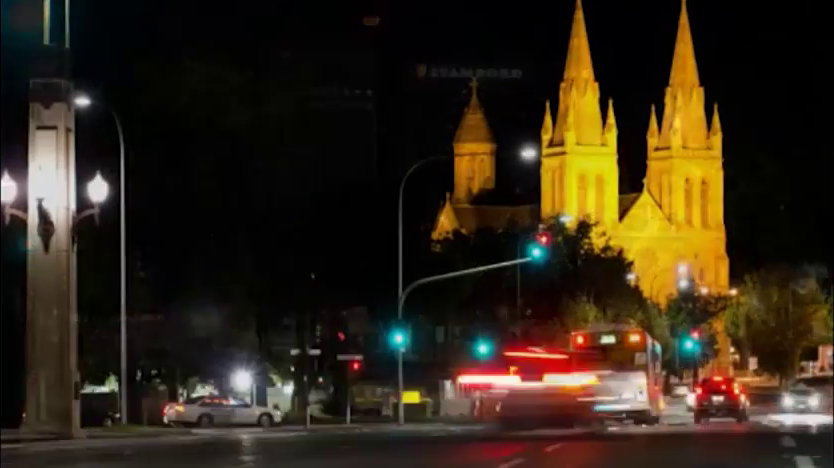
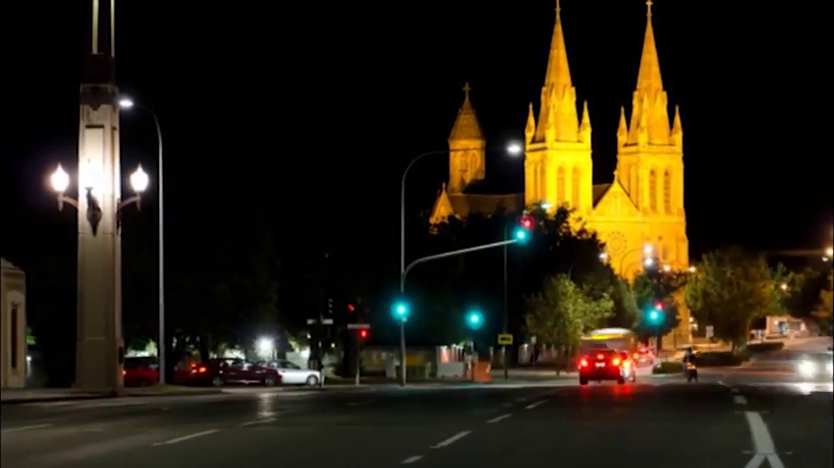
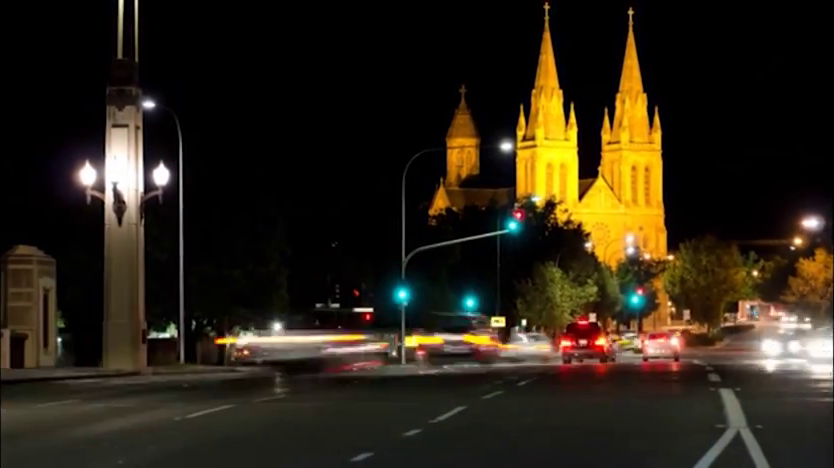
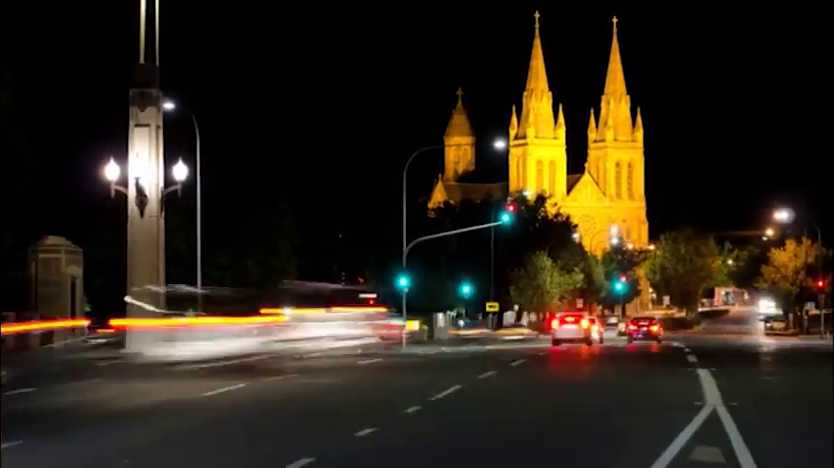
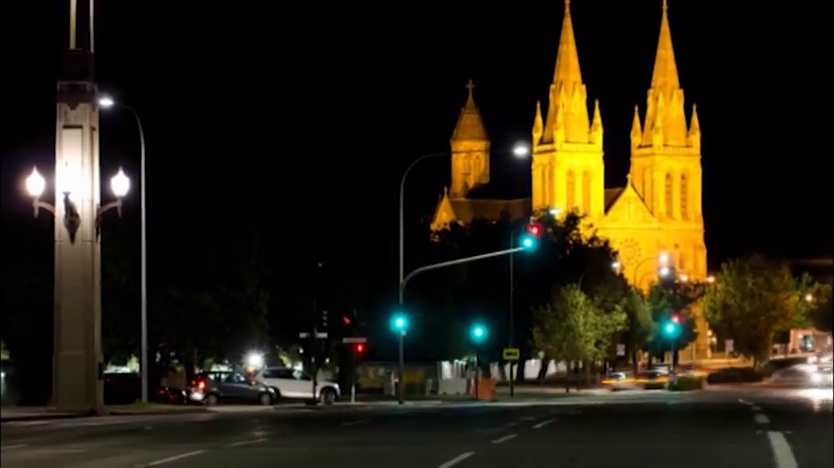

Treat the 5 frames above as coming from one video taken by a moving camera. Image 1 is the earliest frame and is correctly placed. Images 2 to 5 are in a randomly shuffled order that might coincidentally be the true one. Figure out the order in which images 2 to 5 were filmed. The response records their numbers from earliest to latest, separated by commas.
5, 2, 3, 4
